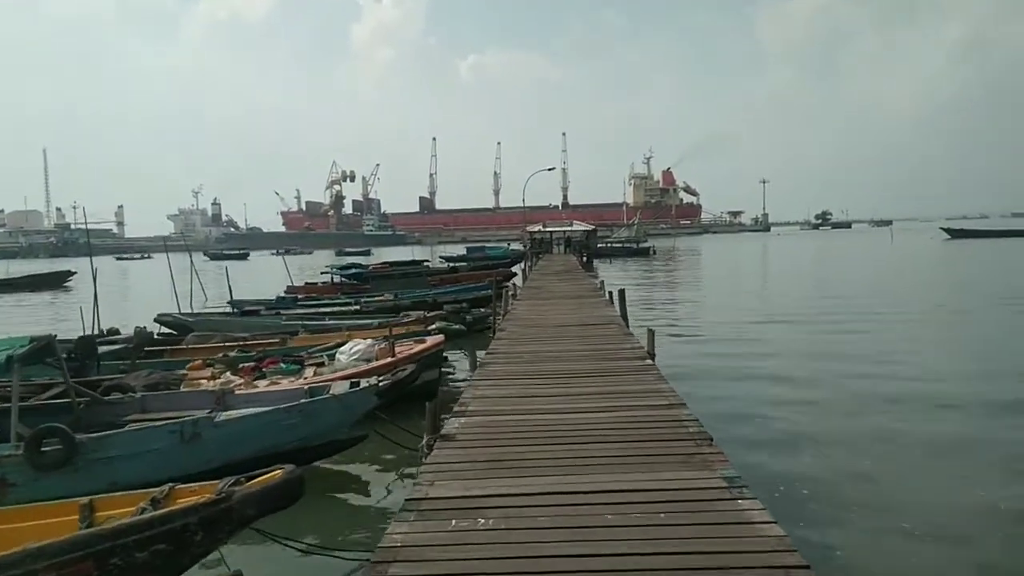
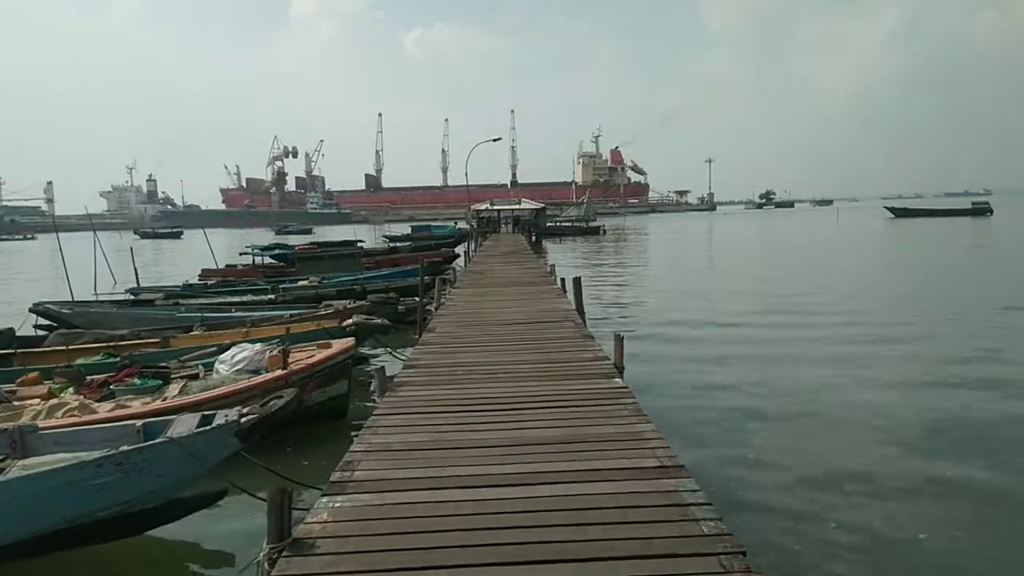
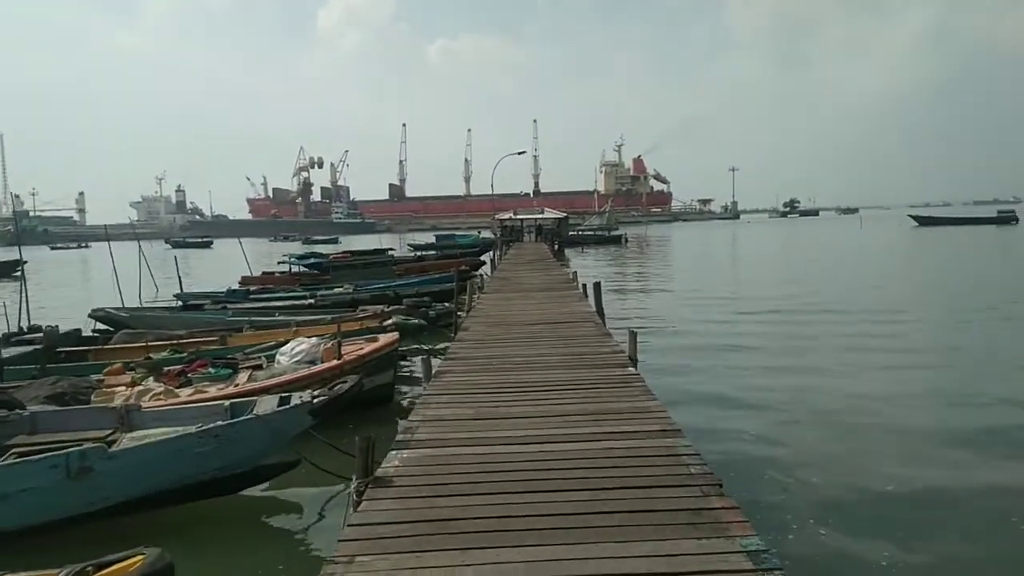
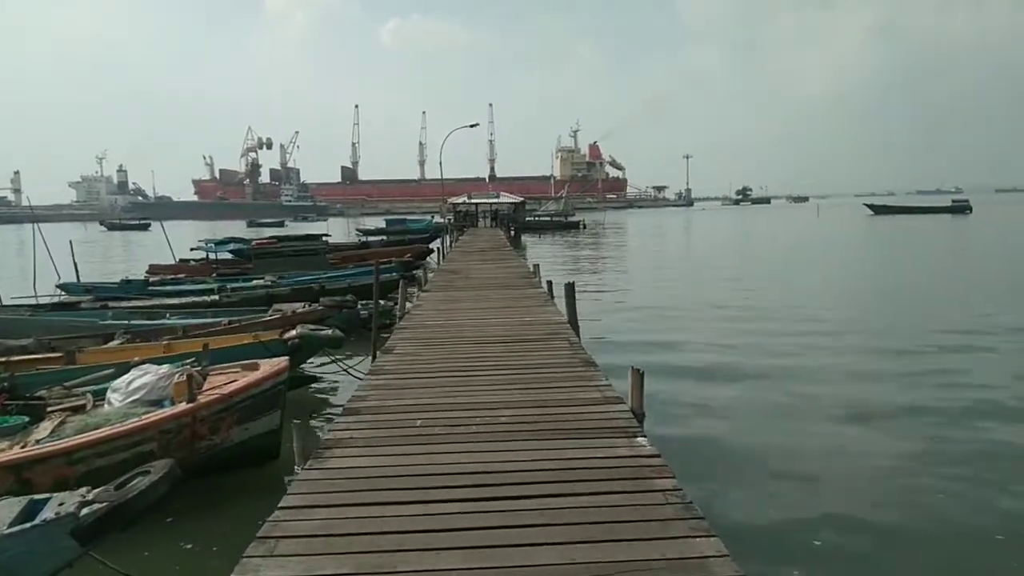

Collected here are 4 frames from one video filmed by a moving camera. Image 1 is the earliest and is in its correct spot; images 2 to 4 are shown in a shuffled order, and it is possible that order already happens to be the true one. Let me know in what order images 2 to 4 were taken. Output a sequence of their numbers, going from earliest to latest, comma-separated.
3, 2, 4
